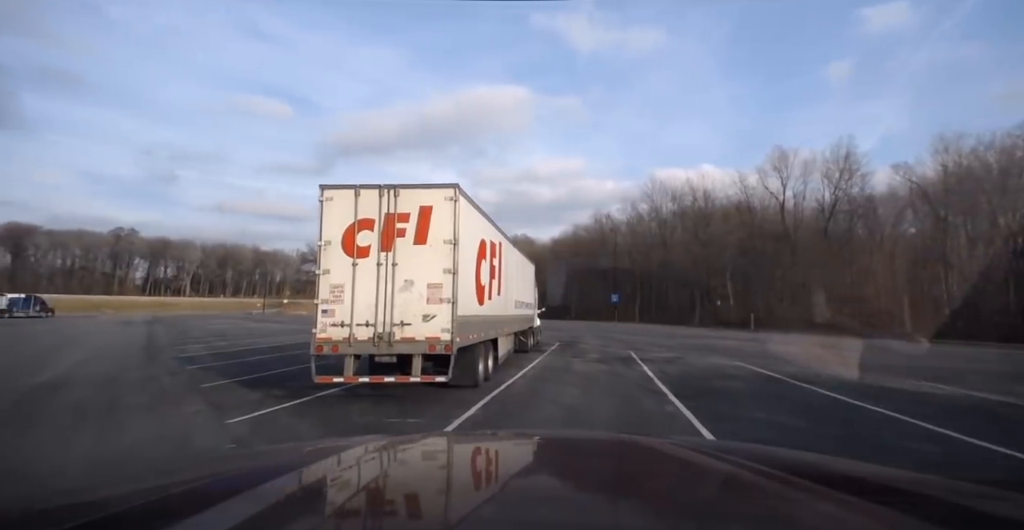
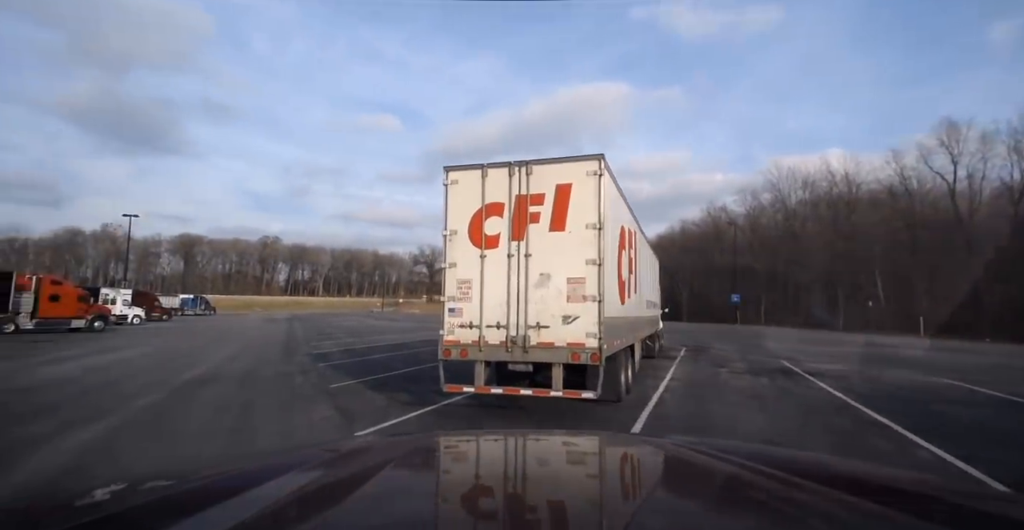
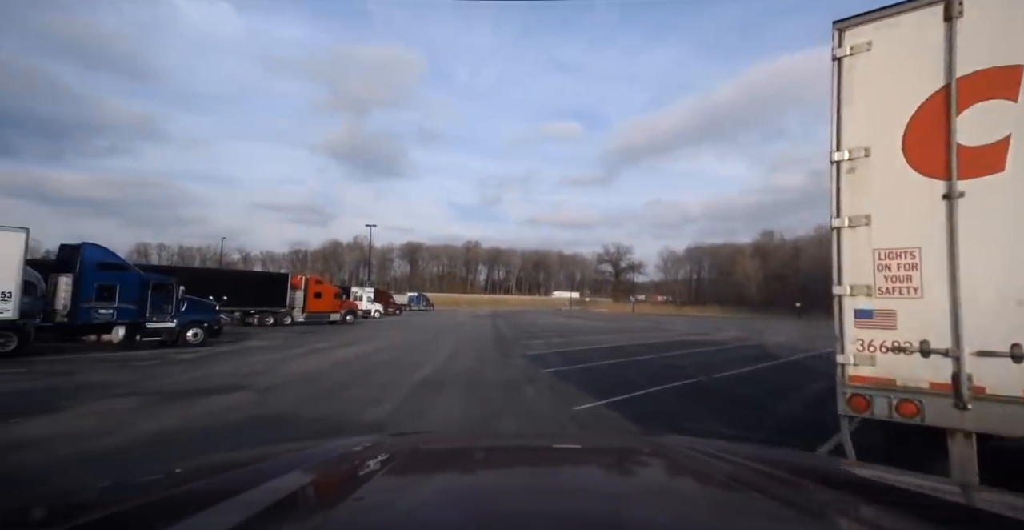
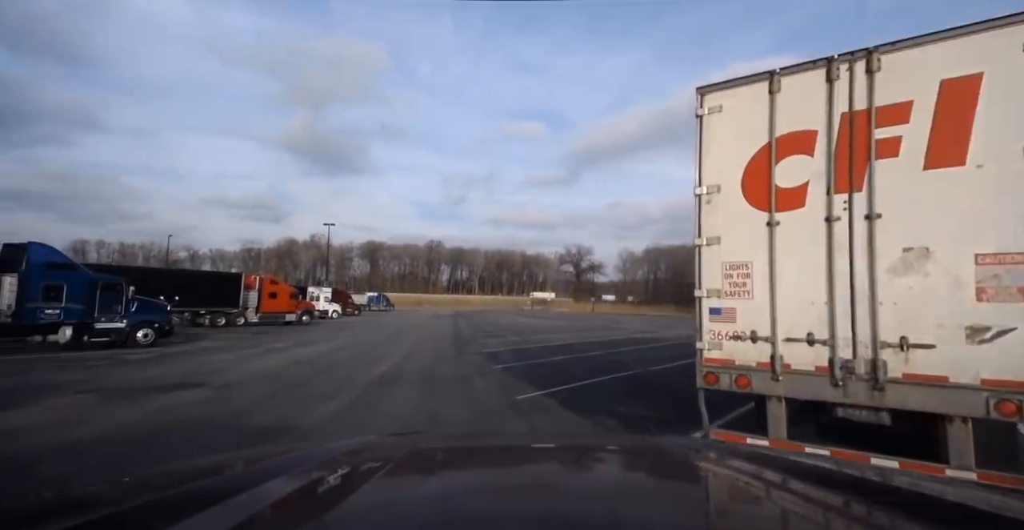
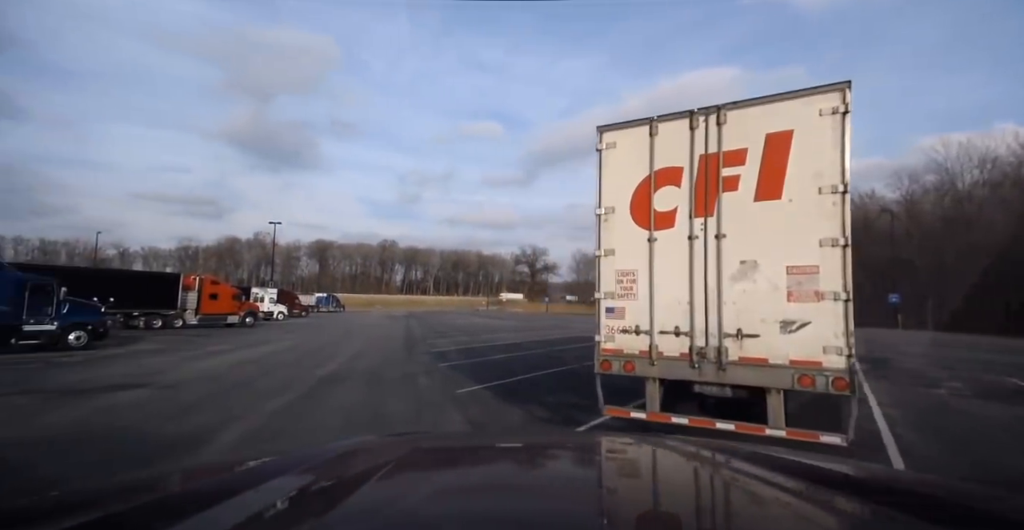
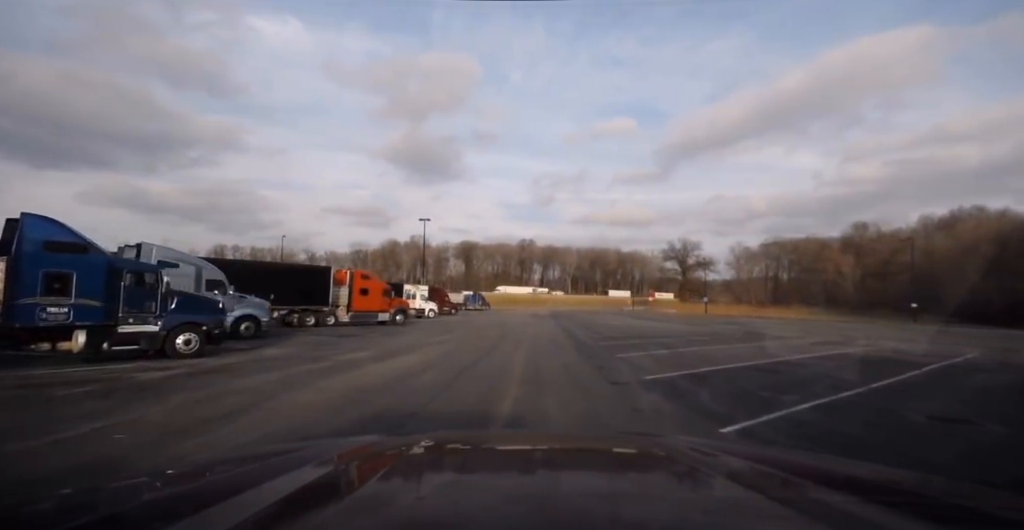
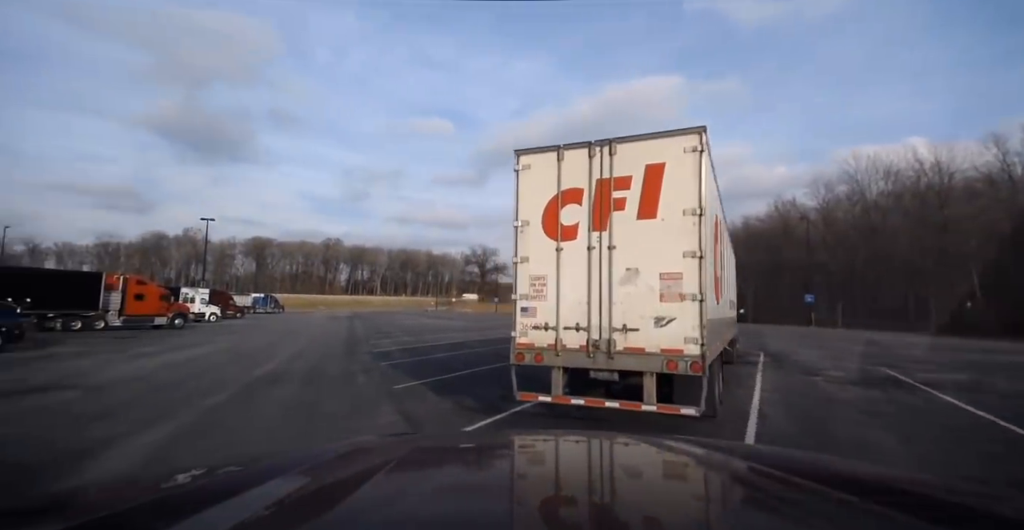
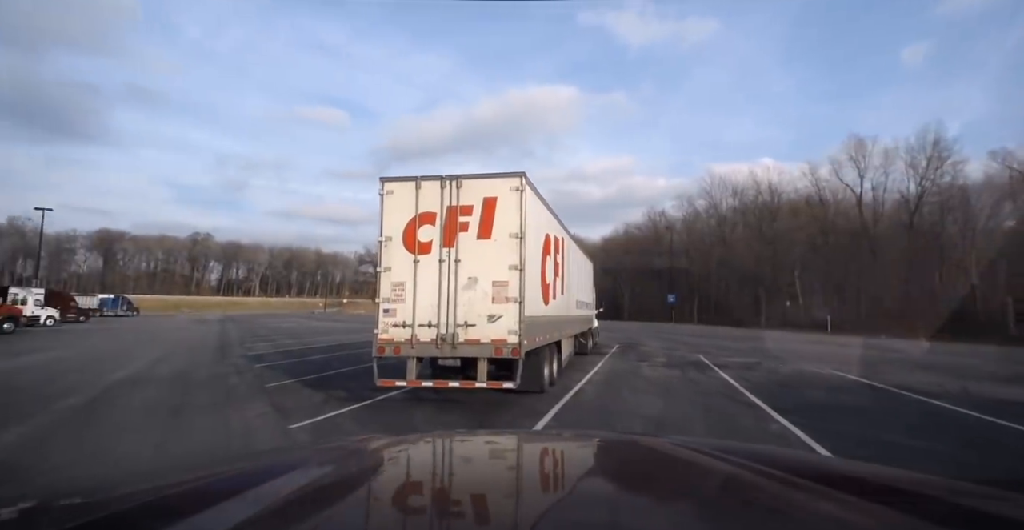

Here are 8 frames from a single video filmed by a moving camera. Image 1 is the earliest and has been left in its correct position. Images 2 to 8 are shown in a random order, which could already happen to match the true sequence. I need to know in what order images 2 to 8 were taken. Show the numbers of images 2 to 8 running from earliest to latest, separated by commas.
8, 2, 7, 5, 4, 3, 6
